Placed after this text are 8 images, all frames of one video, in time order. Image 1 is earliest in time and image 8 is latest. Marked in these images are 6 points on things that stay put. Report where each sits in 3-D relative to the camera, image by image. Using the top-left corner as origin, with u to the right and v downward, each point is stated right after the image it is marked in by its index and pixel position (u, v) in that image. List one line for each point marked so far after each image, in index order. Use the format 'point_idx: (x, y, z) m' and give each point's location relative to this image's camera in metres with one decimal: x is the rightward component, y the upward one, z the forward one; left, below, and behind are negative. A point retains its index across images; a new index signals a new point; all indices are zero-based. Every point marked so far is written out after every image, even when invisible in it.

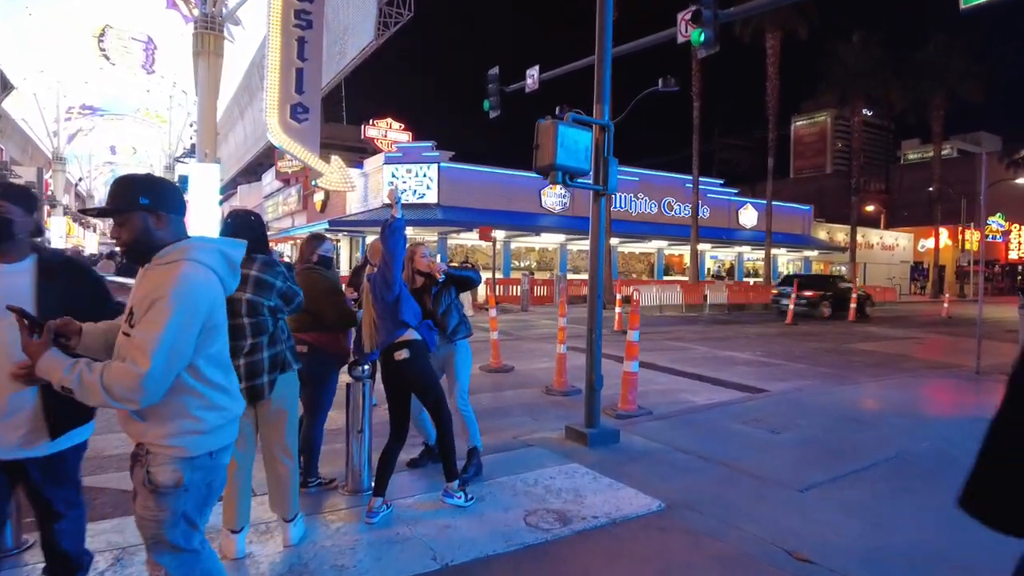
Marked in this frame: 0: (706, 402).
0: (+2.5, -1.4, +8.2) m
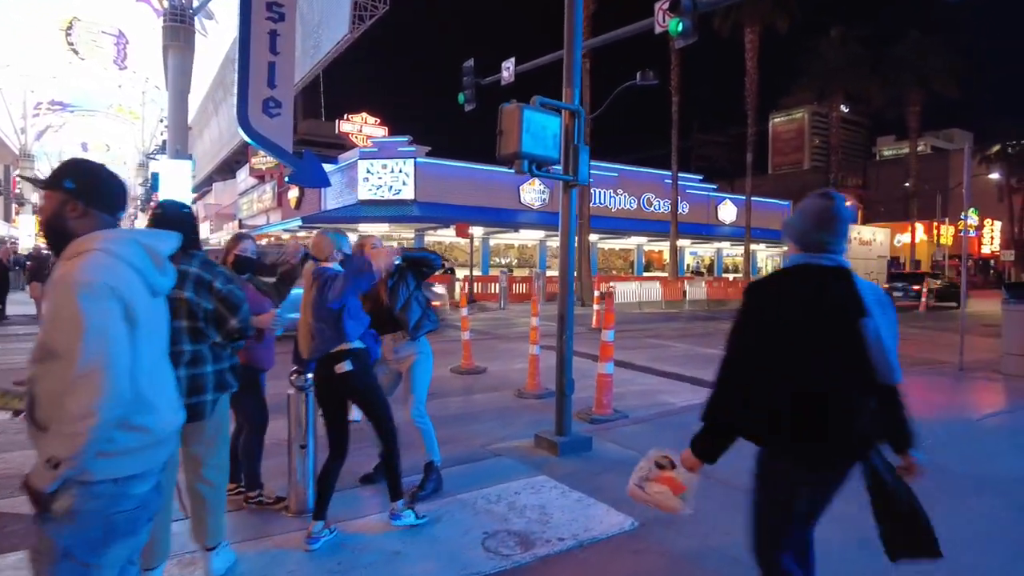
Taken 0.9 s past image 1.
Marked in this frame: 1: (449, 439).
0: (+2.1, -1.4, +7.8) m
1: (-0.6, -1.5, +6.2) m
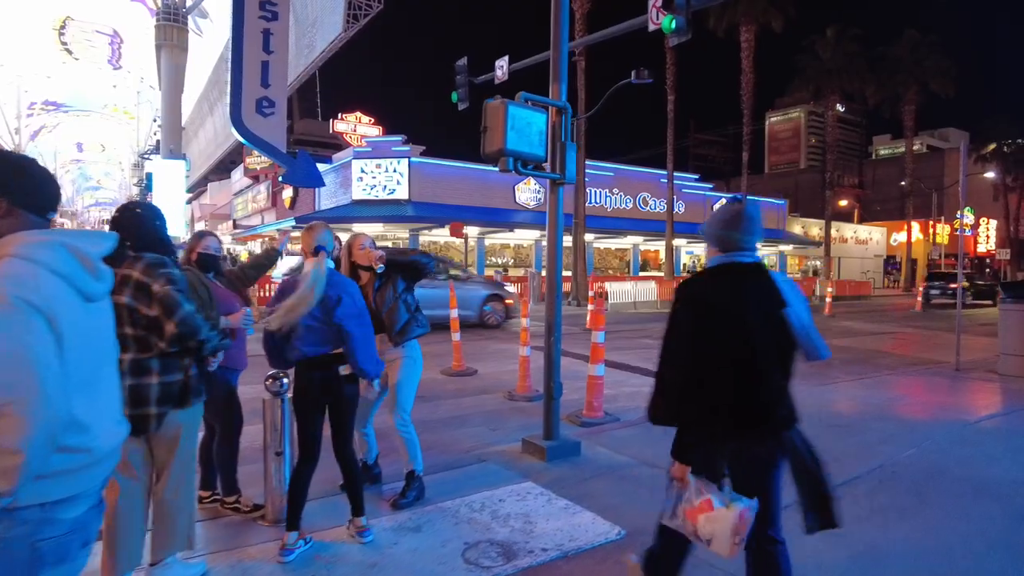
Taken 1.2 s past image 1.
0: (+2.0, -1.4, +7.7) m
1: (-0.7, -1.5, +6.1) m
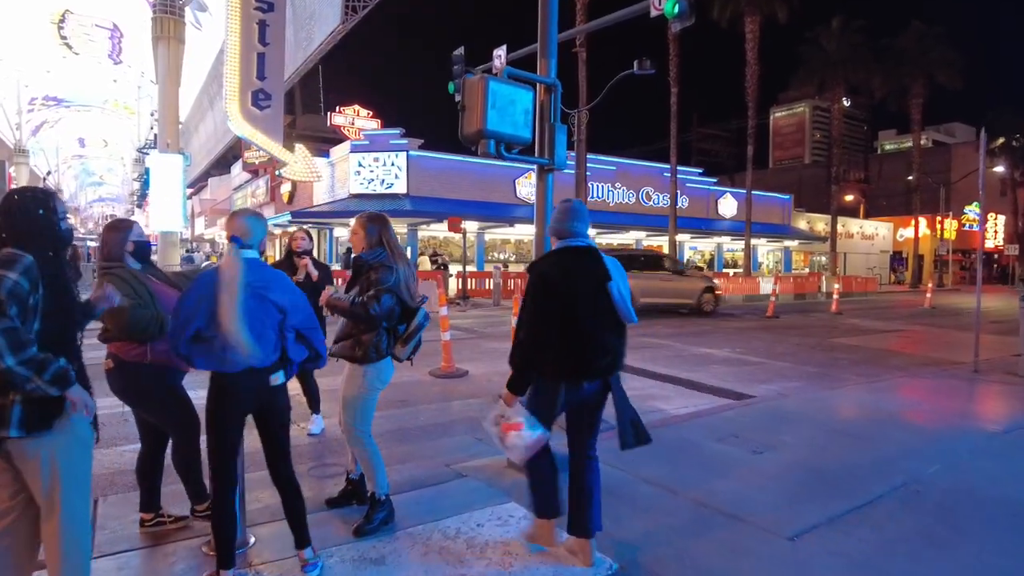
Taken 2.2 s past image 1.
0: (+1.9, -1.4, +7.1) m
1: (-0.8, -1.4, +5.5) m
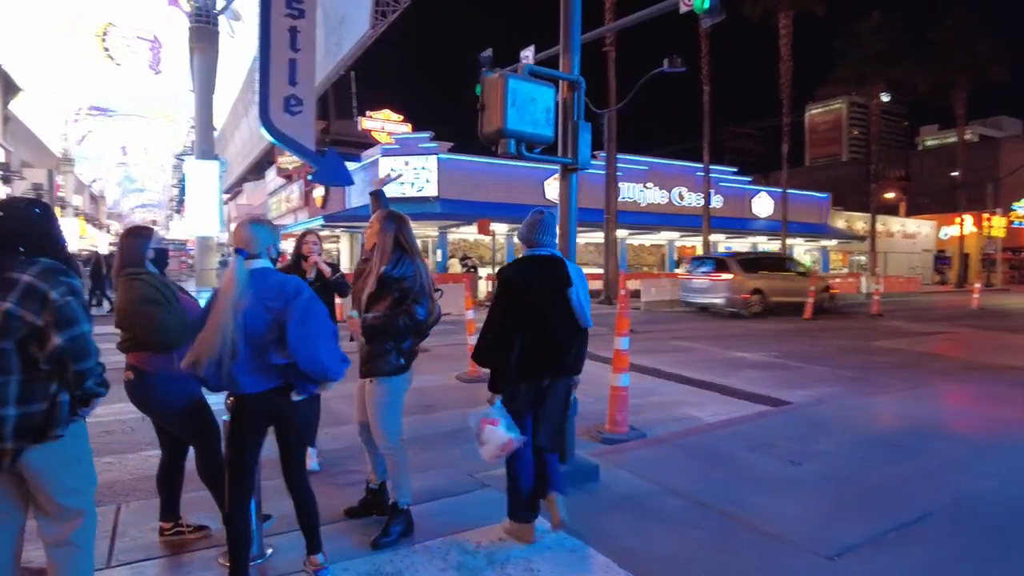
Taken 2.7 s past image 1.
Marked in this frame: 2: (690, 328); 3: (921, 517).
0: (+2.1, -1.4, +6.9) m
1: (-0.6, -1.5, +5.4) m
2: (+4.6, -1.0, +16.5) m
3: (+2.7, -1.5, +4.3) m
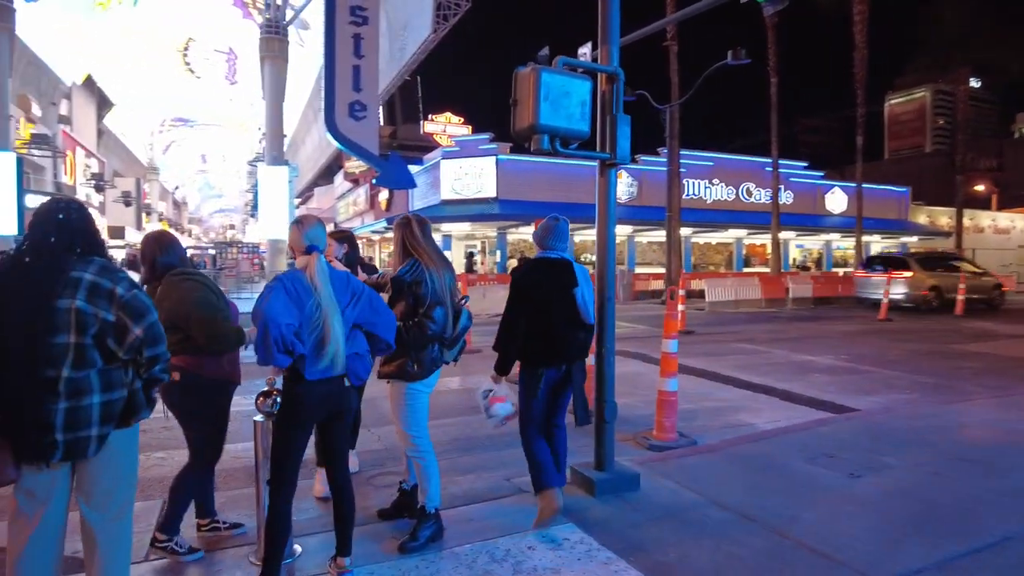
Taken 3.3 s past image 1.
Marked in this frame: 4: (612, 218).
0: (+2.6, -1.4, +6.5) m
1: (-0.3, -1.5, +5.3) m
2: (+6.0, -1.0, +15.8) m
3: (+2.9, -1.5, +3.9) m
4: (+0.7, +0.5, +4.6) m
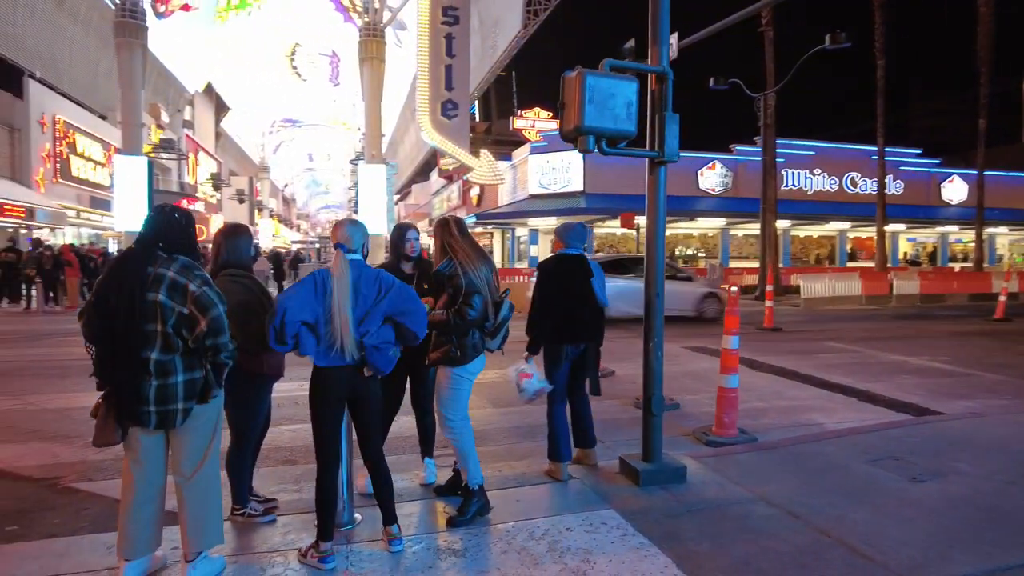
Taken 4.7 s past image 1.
0: (+3.2, -1.4, +6.4) m
1: (+0.2, -1.4, +5.6) m
2: (+7.9, -0.9, +15.1) m
3: (+3.1, -1.5, +3.7) m
4: (+1.1, +0.5, +4.7) m
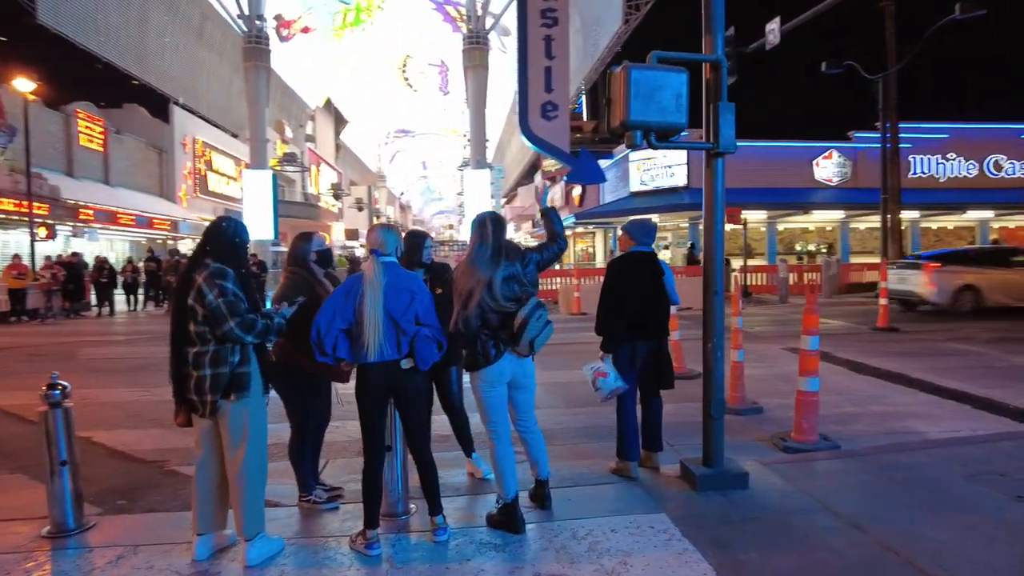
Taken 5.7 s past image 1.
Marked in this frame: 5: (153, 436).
0: (+3.8, -1.3, +5.8) m
1: (+0.7, -1.4, +5.6) m
2: (+9.9, -0.8, +13.6) m
3: (+3.3, -1.5, +3.1) m
4: (+1.4, +0.5, +4.5) m
5: (-3.7, -1.5, +6.7) m
